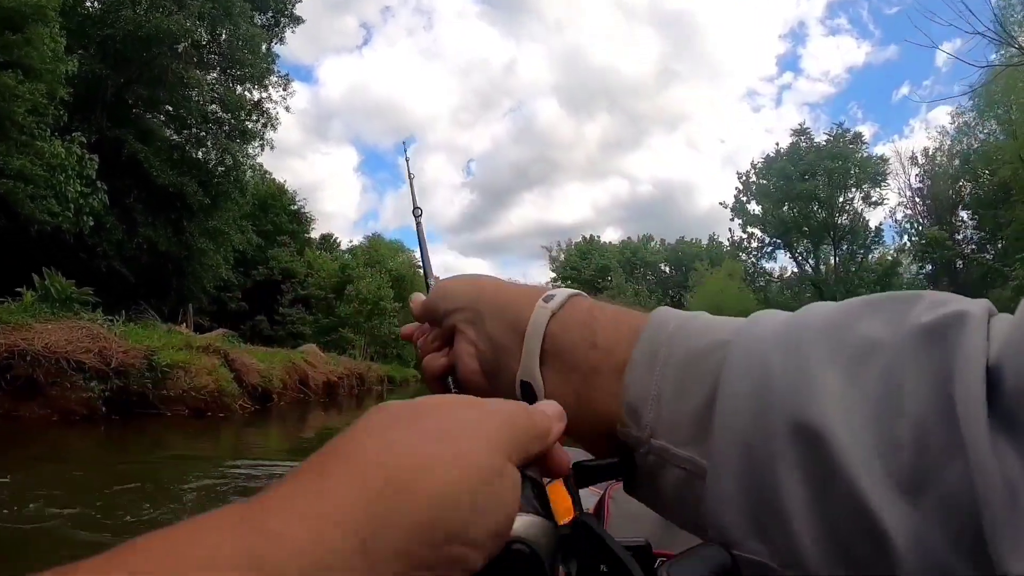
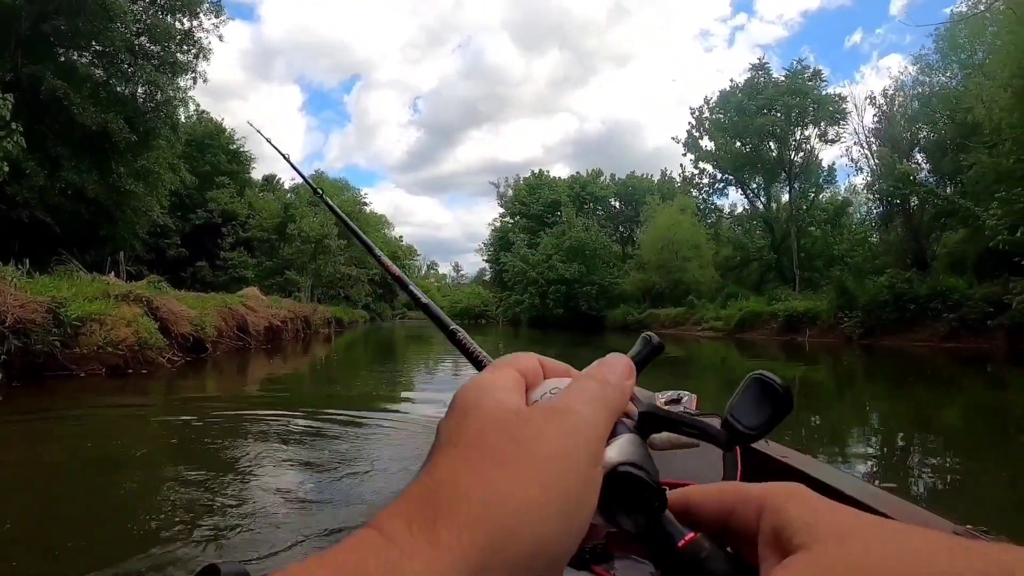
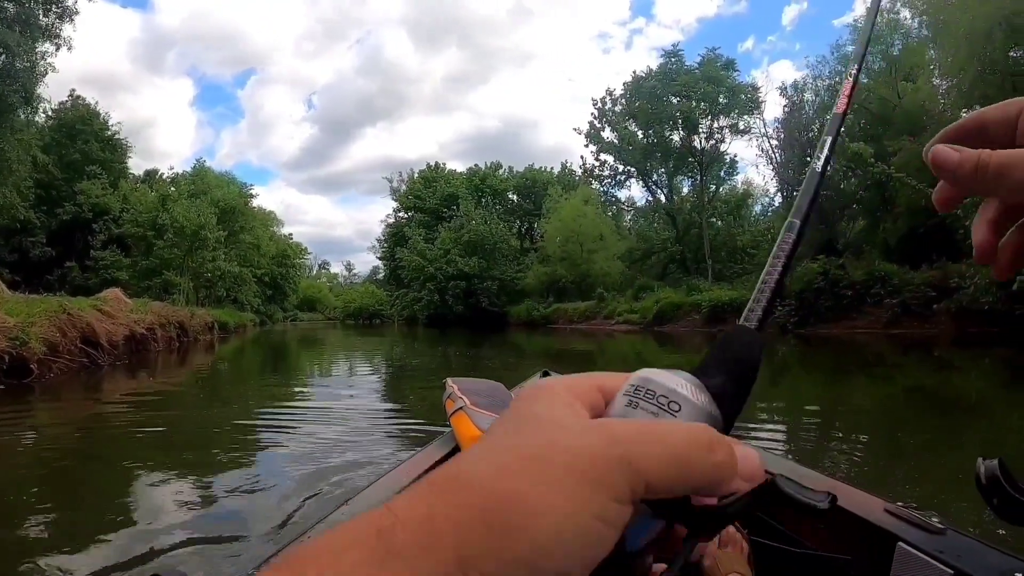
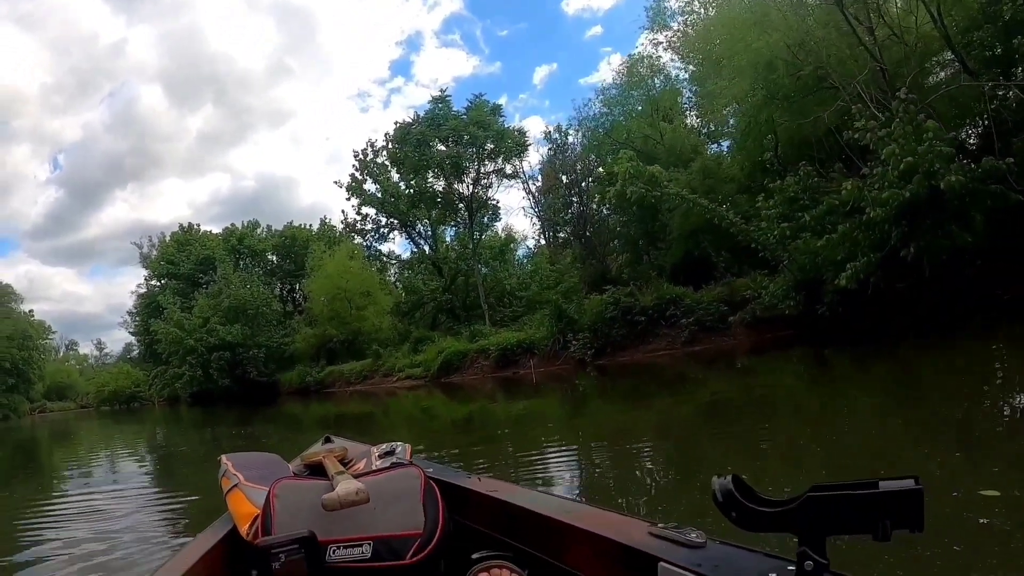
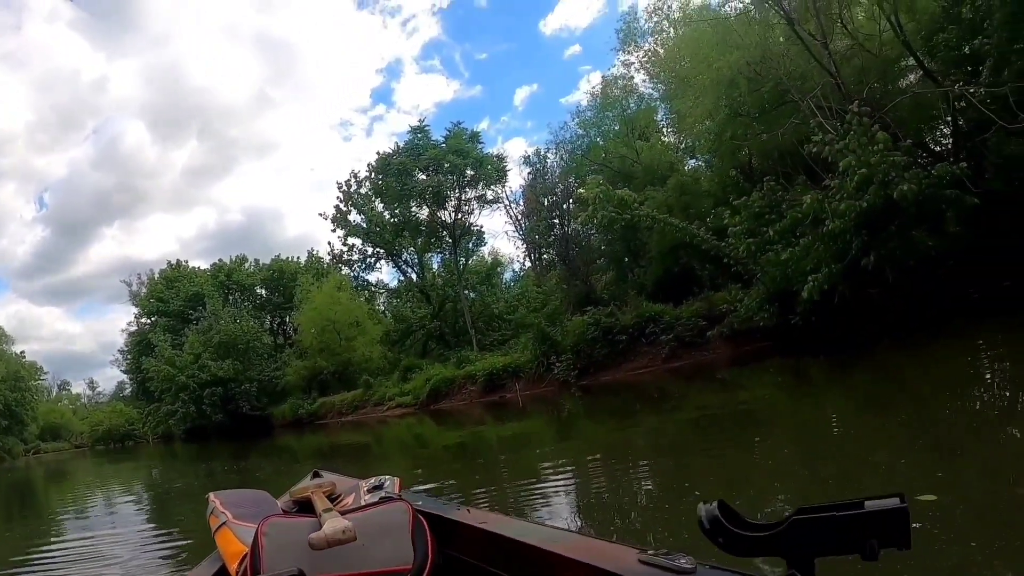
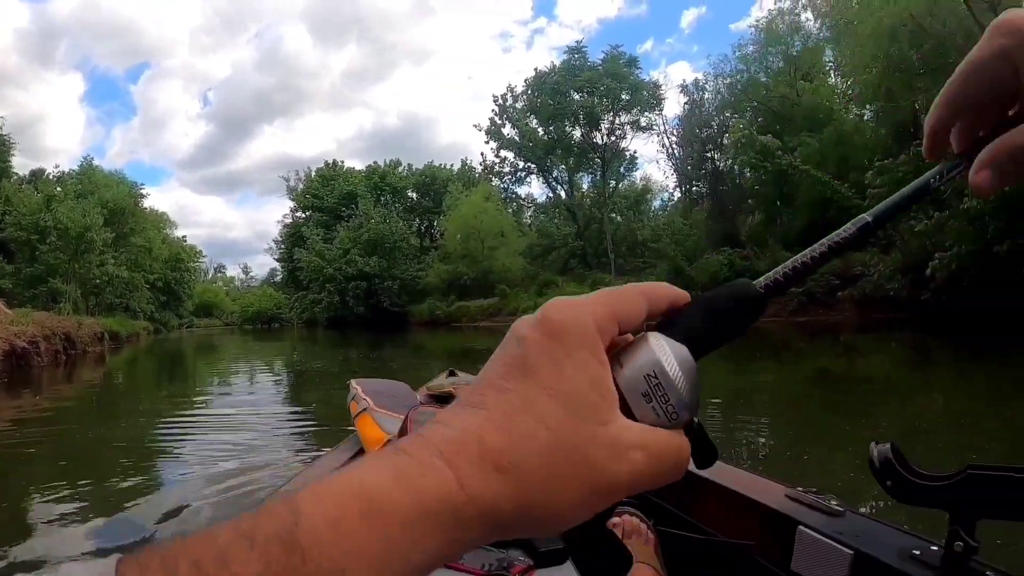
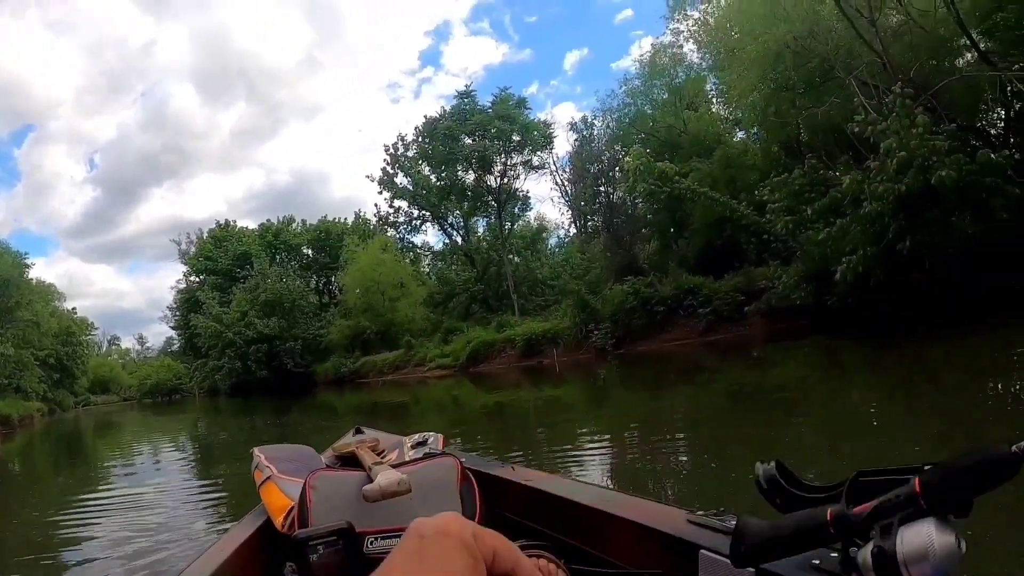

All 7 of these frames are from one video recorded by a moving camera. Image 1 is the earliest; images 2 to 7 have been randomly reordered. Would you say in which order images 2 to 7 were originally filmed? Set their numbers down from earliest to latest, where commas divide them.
2, 3, 6, 7, 5, 4
